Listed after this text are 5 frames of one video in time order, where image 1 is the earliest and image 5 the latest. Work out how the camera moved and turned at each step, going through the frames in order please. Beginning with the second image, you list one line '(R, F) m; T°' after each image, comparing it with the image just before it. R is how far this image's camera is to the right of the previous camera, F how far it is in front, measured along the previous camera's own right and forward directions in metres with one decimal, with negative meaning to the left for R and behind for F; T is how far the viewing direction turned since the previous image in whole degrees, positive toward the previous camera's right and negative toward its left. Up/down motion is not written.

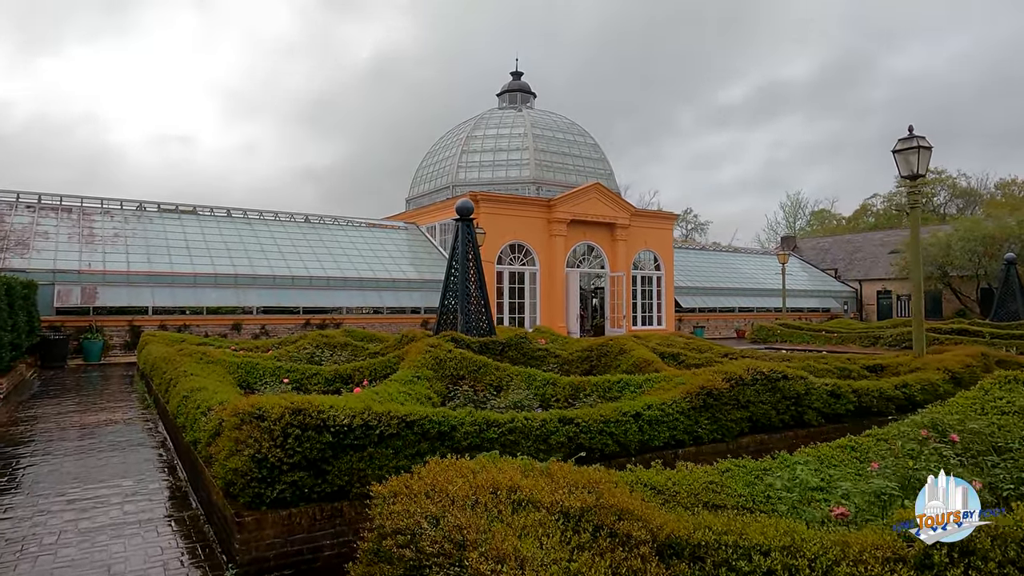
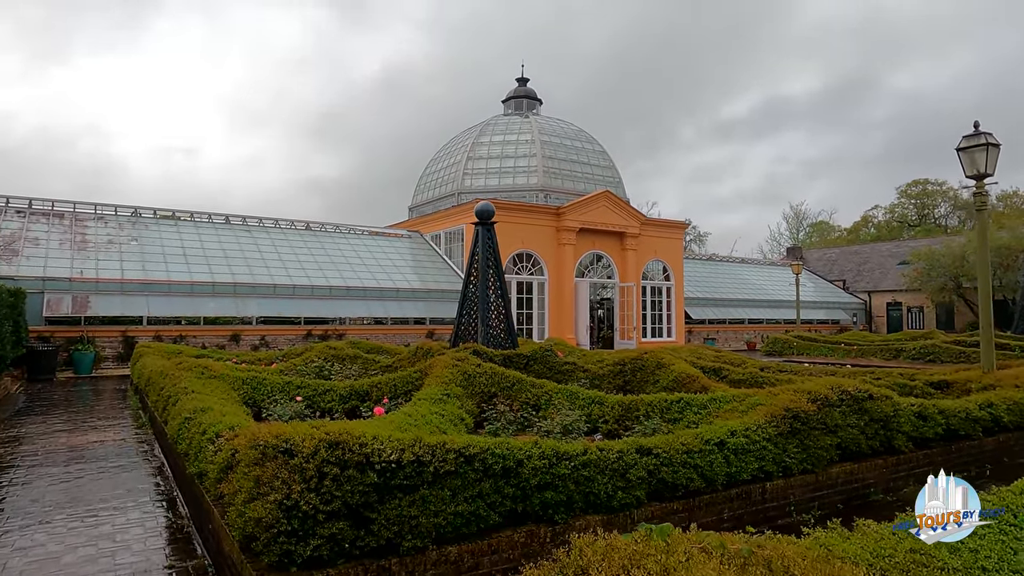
(-0.5, +0.8) m; 0°
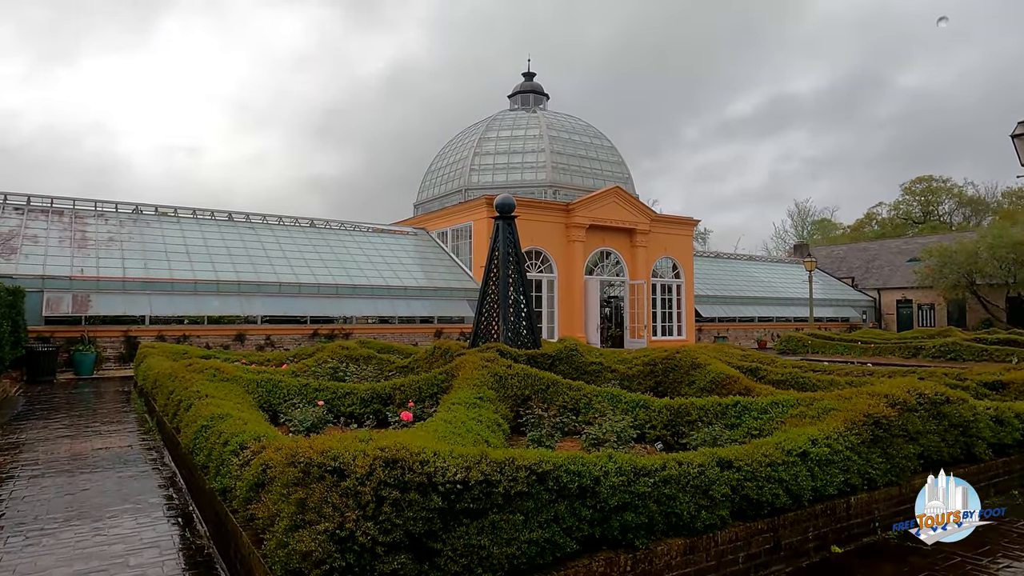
(-0.4, +0.5) m; 0°
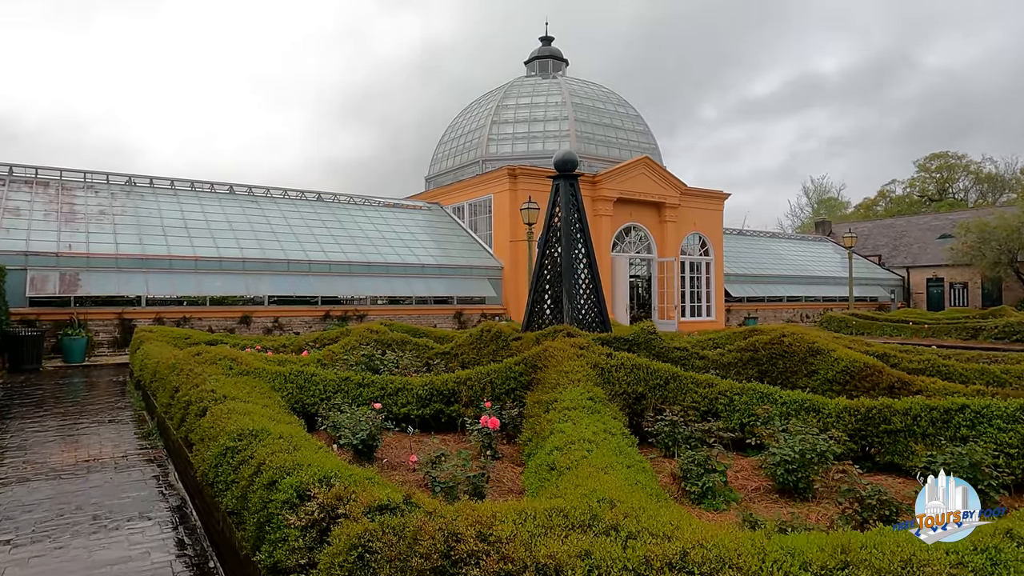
(-0.9, +1.6) m; 0°
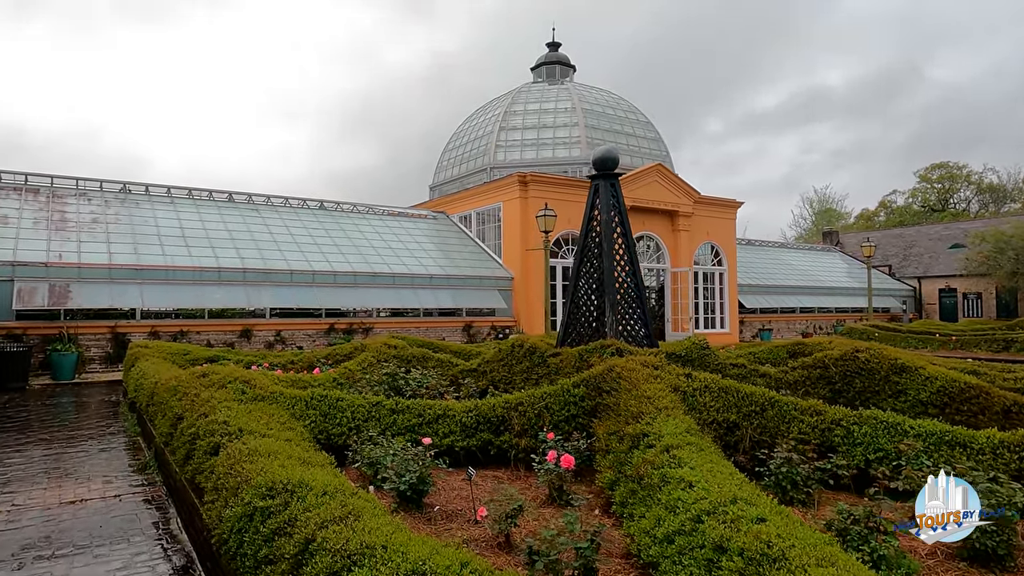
(-0.5, +0.8) m; 0°
